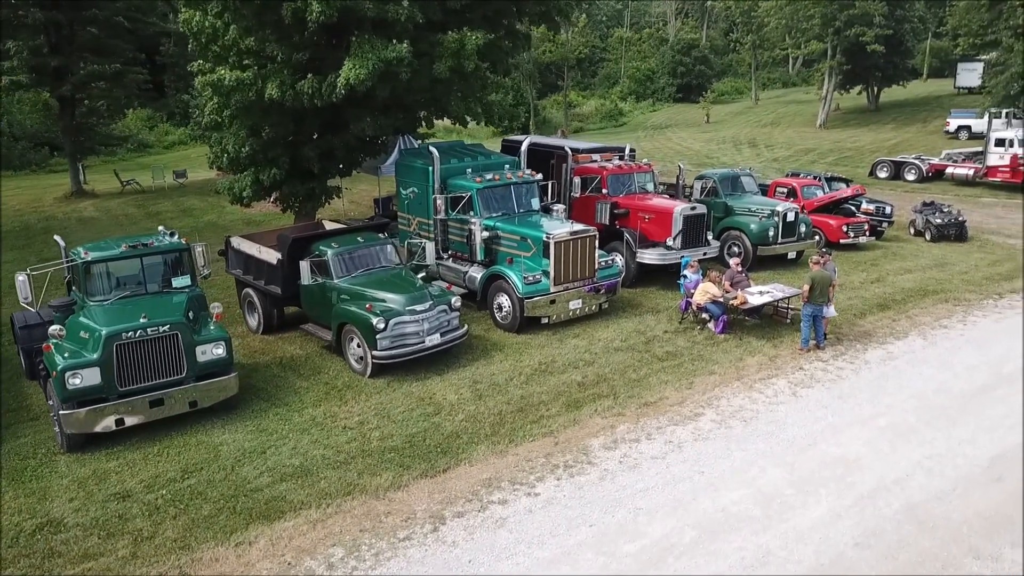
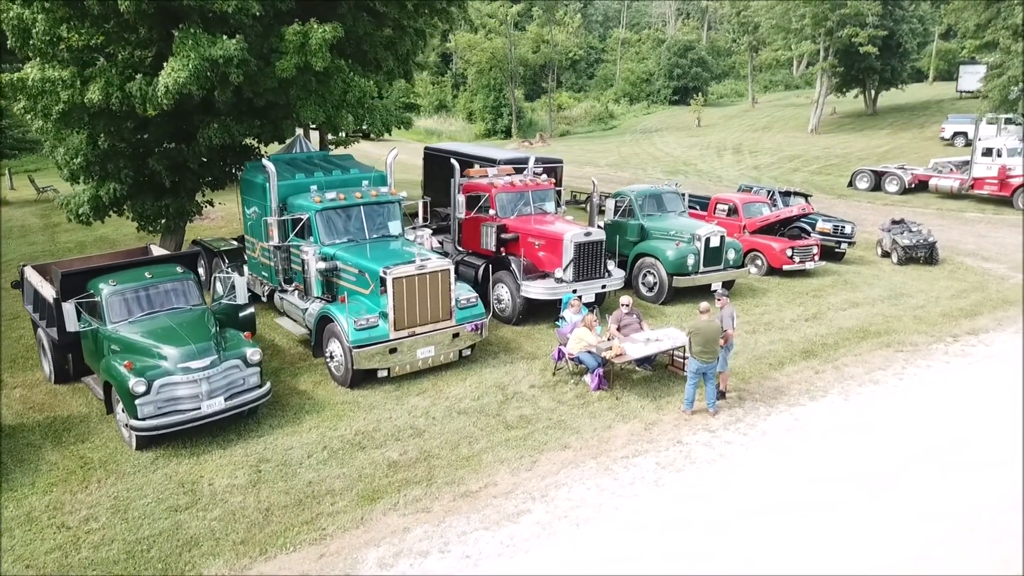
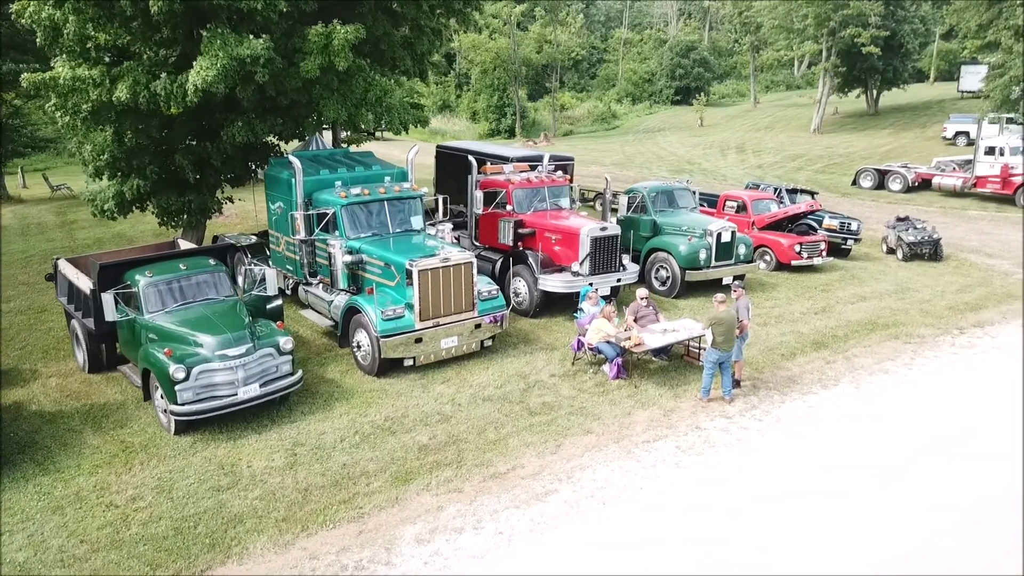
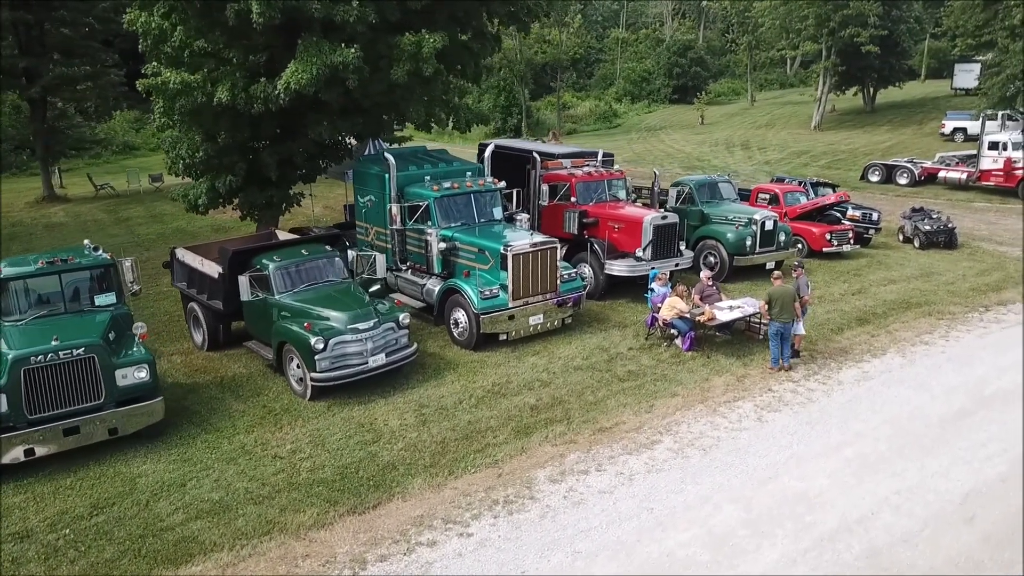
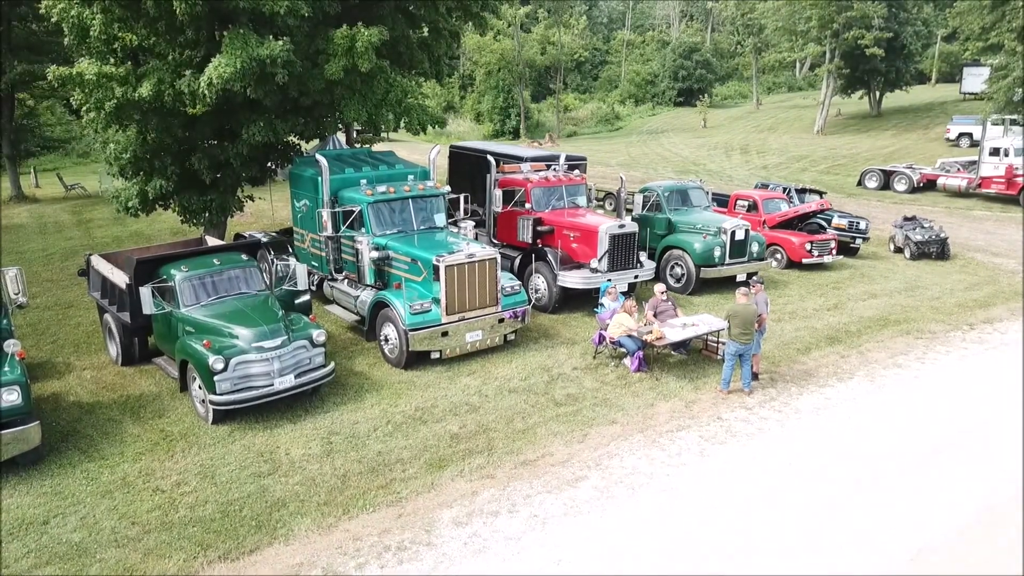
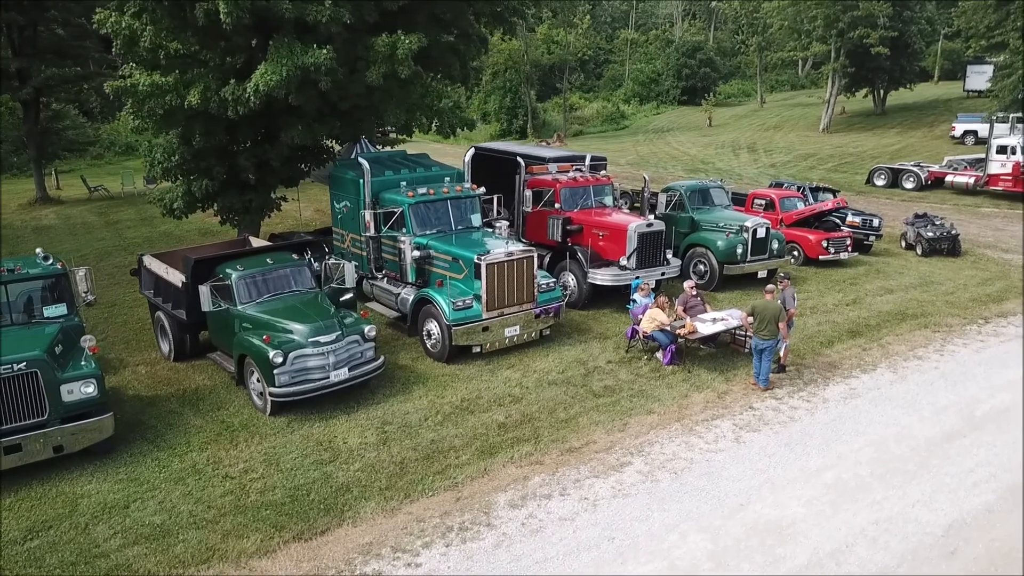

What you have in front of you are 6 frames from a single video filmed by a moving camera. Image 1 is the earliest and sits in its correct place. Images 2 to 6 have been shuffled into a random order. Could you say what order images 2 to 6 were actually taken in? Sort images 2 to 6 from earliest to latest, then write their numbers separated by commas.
4, 6, 5, 3, 2
